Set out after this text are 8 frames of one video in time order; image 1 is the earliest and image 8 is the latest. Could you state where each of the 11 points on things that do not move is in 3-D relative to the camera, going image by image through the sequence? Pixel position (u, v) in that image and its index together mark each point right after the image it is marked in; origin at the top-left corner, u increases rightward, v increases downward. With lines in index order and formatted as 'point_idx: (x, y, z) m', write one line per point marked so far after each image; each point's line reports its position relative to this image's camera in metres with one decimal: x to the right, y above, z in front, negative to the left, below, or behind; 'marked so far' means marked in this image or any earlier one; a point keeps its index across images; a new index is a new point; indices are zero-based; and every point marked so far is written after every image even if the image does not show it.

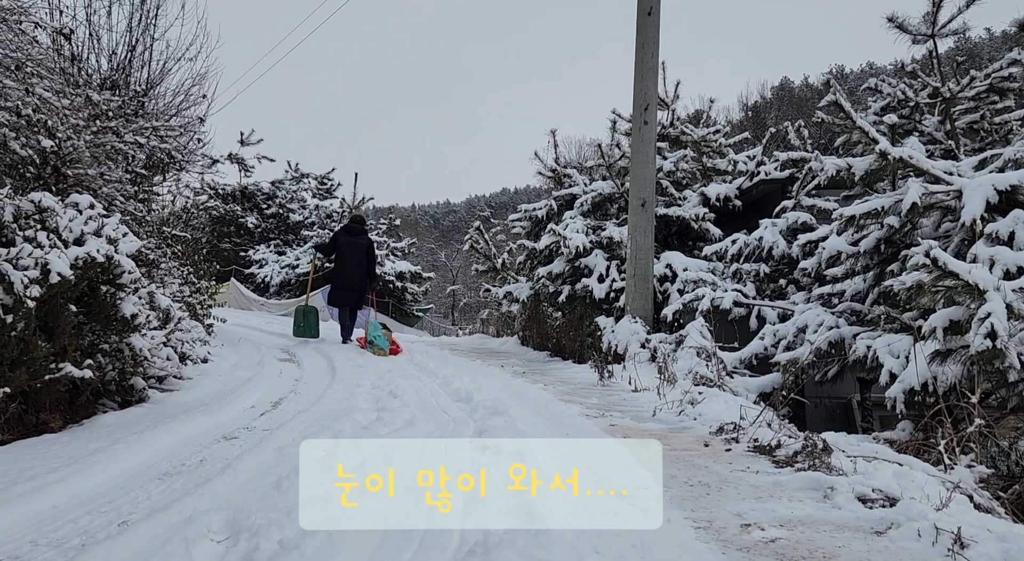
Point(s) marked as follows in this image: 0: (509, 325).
0: (0.0, -0.7, +13.3) m
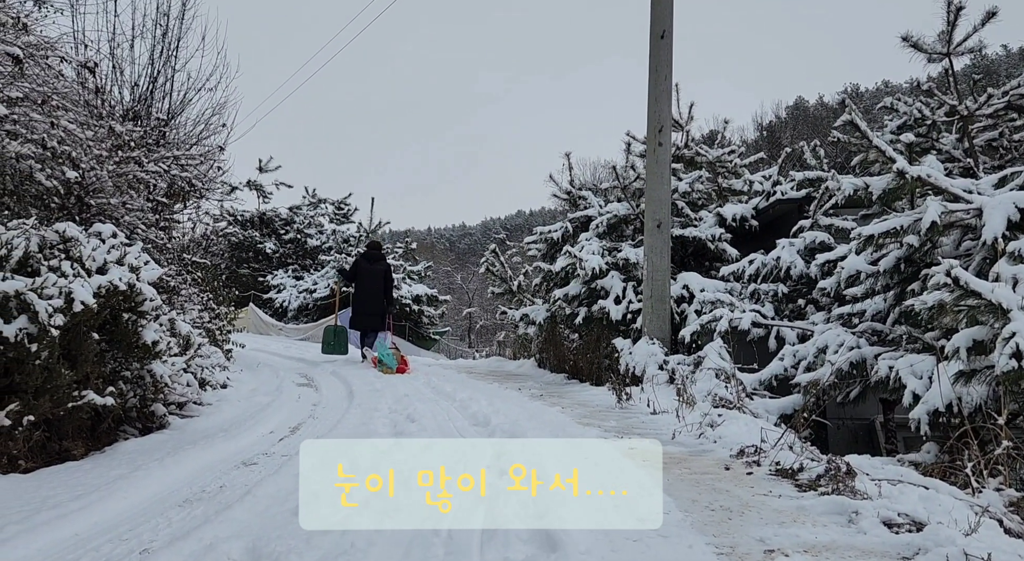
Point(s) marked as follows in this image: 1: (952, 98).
0: (+0.2, -1.0, +13.2) m
1: (+4.3, +1.8, +8.5) m
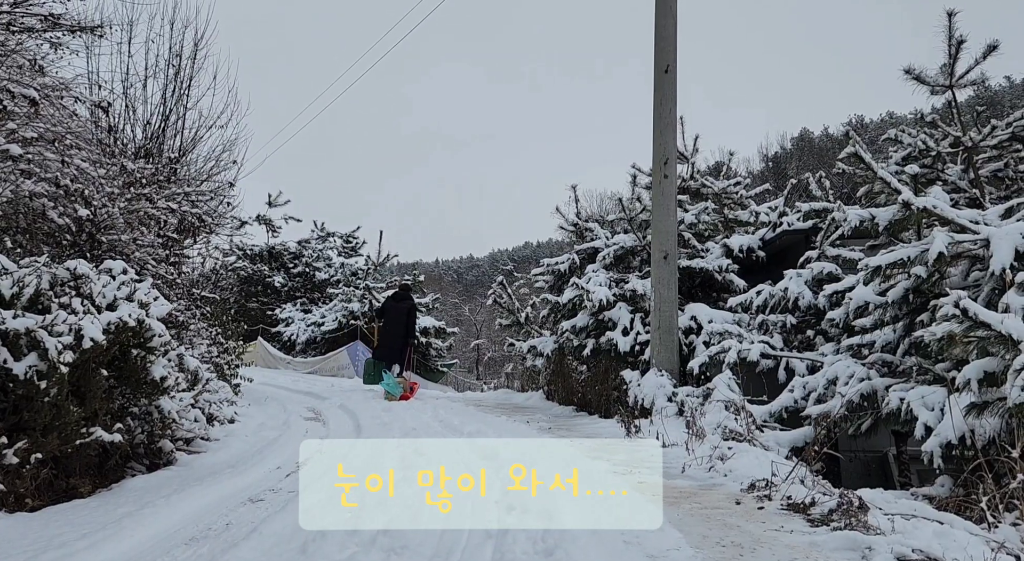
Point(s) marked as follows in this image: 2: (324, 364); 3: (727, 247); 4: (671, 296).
0: (+0.3, -1.5, +13.2) m
1: (+4.4, +1.5, +8.6) m
2: (-4.2, -1.9, +19.4) m
3: (+2.6, +0.4, +10.4) m
4: (+1.7, -0.2, +9.2) m
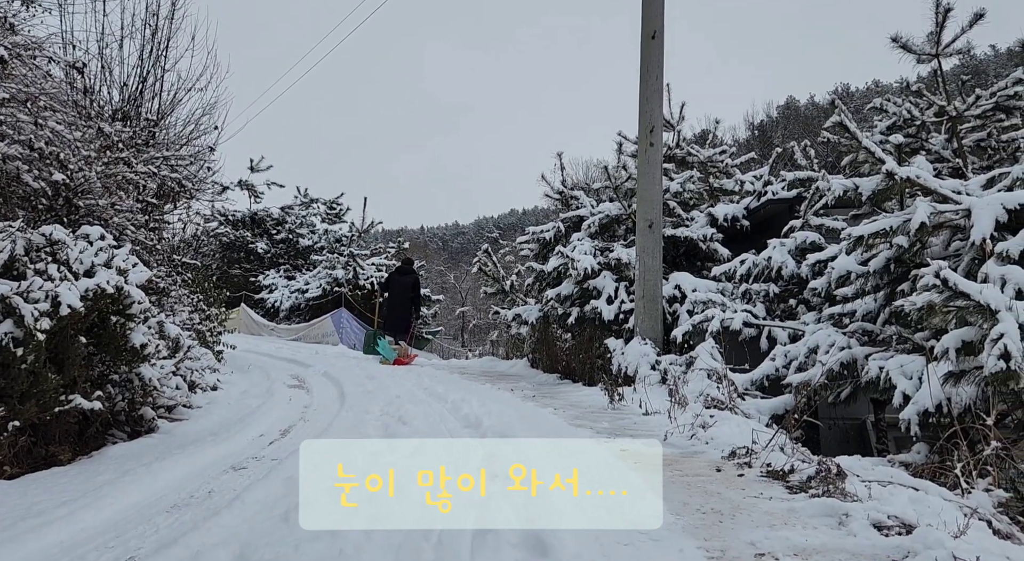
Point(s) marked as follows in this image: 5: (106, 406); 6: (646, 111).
0: (+0.1, -1.0, +13.2) m
1: (+4.2, +1.8, +8.5) m
2: (-4.5, -1.1, +19.3) m
3: (+2.4, +0.8, +10.4) m
4: (+1.5, +0.2, +9.2) m
5: (-2.4, -0.8, +5.2) m
6: (+1.5, +1.8, +9.4) m
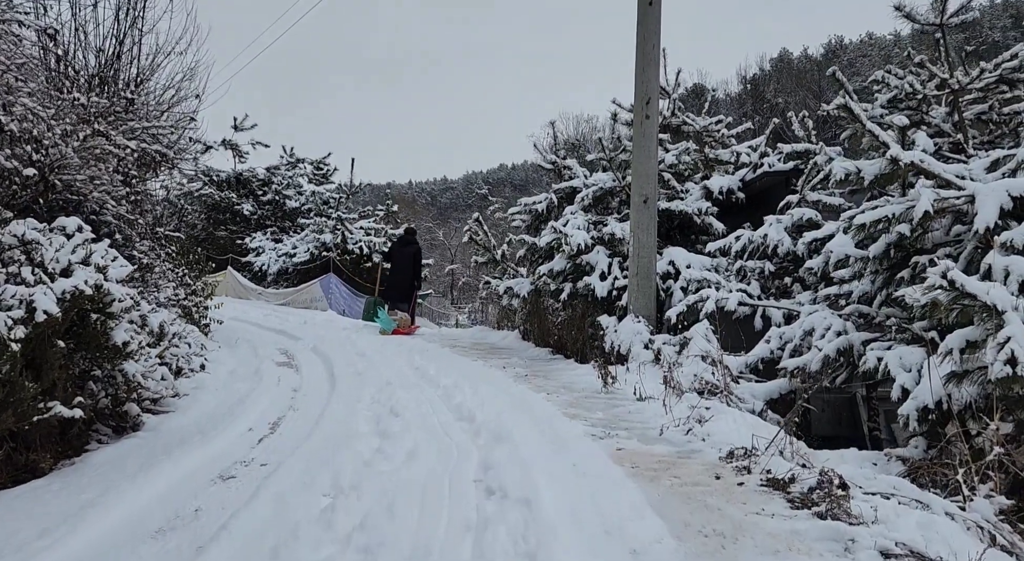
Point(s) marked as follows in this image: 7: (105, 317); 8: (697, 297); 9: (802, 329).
0: (0.0, -0.6, +13.1) m
1: (+4.1, +2.0, +8.3) m
2: (-4.7, -0.4, +19.2) m
3: (+2.3, +1.1, +10.3) m
4: (+1.4, +0.4, +9.1) m
5: (-2.5, -0.7, +5.1) m
6: (+1.4, +2.1, +9.1) m
7: (-2.4, -0.2, +5.0) m
8: (+1.7, -0.1, +8.2) m
9: (+2.4, -0.4, +7.2) m
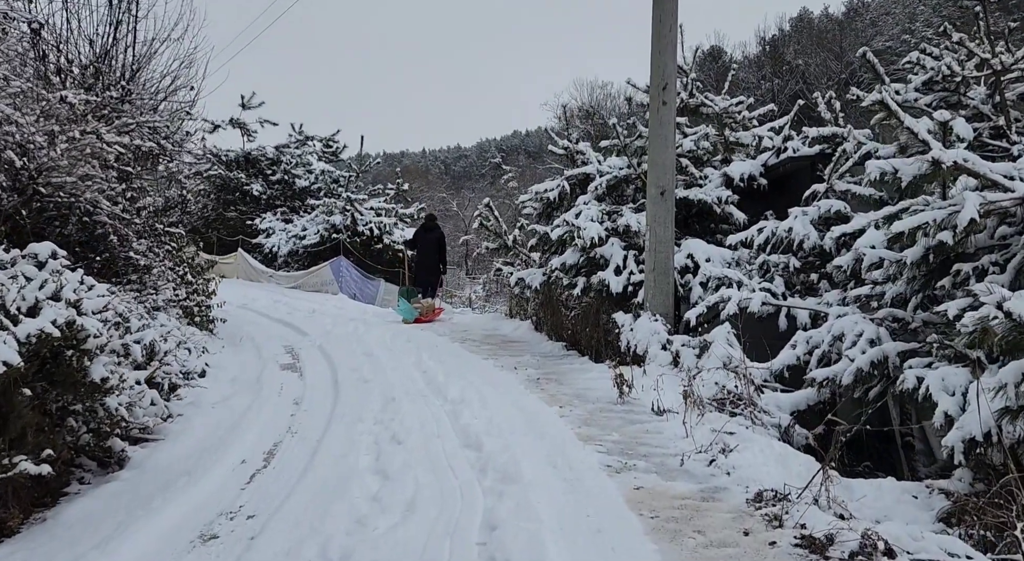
0: (+0.2, -0.4, +12.7) m
1: (+4.2, +2.0, +7.8) m
2: (-4.4, 0.0, +18.8) m
3: (+2.4, +1.2, +9.8) m
4: (+1.5, +0.4, +8.6) m
5: (-2.4, -0.9, +4.8) m
6: (+1.5, +2.1, +8.6) m
7: (-2.3, -0.4, +4.7) m
8: (+1.8, -0.1, +7.8) m
9: (+2.5, -0.4, +6.7) m
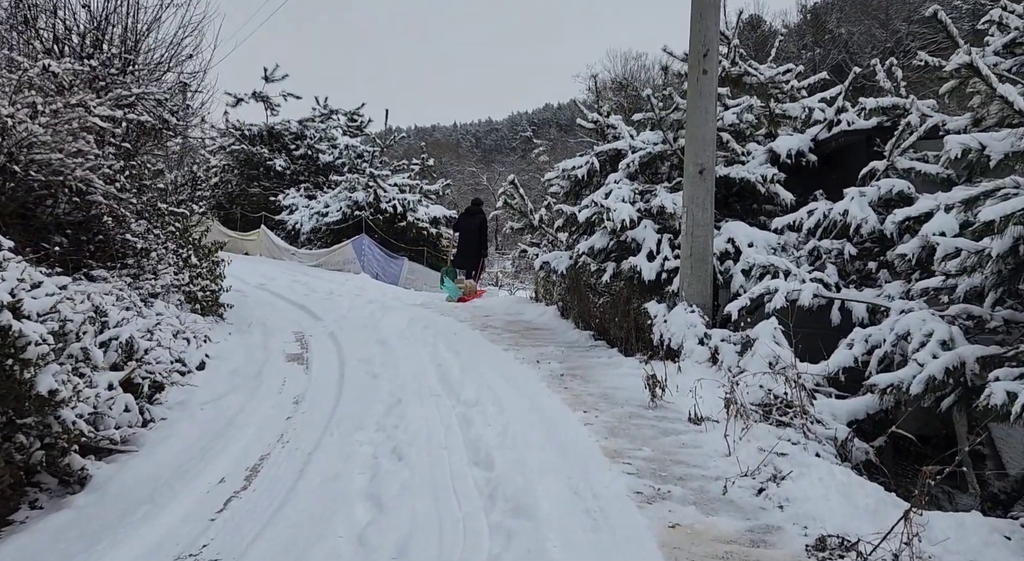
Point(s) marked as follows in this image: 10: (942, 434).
0: (+0.5, -0.2, +12.0) m
1: (+4.4, +2.1, +6.8) m
2: (-3.9, +0.4, +18.3) m
3: (+2.7, +1.3, +8.9) m
4: (+1.8, +0.6, +7.9) m
5: (-2.4, -0.9, +4.2) m
6: (+1.7, +2.2, +7.8) m
7: (-2.2, -0.3, +4.1) m
8: (+2.0, -0.1, +7.0) m
9: (+2.6, -0.4, +5.9) m
10: (+3.3, -1.2, +6.6) m
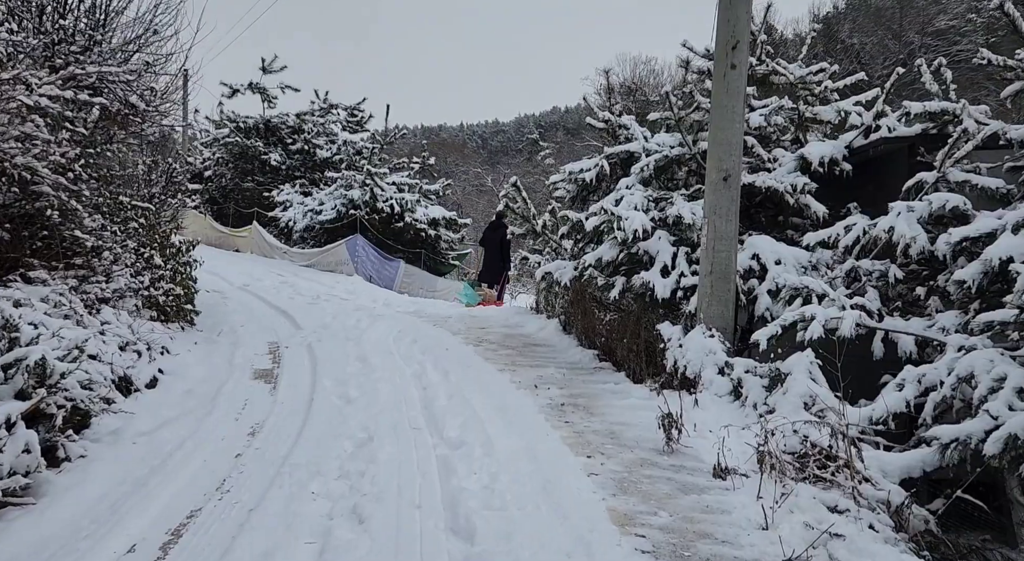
0: (+0.5, -0.3, +11.1) m
1: (+4.4, +1.9, +5.9) m
2: (-3.8, +0.4, +17.4) m
3: (+2.7, +1.1, +8.0) m
4: (+1.7, +0.4, +6.9) m
5: (-2.4, -0.9, +3.2) m
6: (+1.7, +2.0, +6.9) m
7: (-2.3, -0.4, +3.2) m
8: (+2.0, -0.2, +6.1) m
9: (+2.6, -0.6, +5.0) m
10: (+3.2, -1.4, +5.7) m
